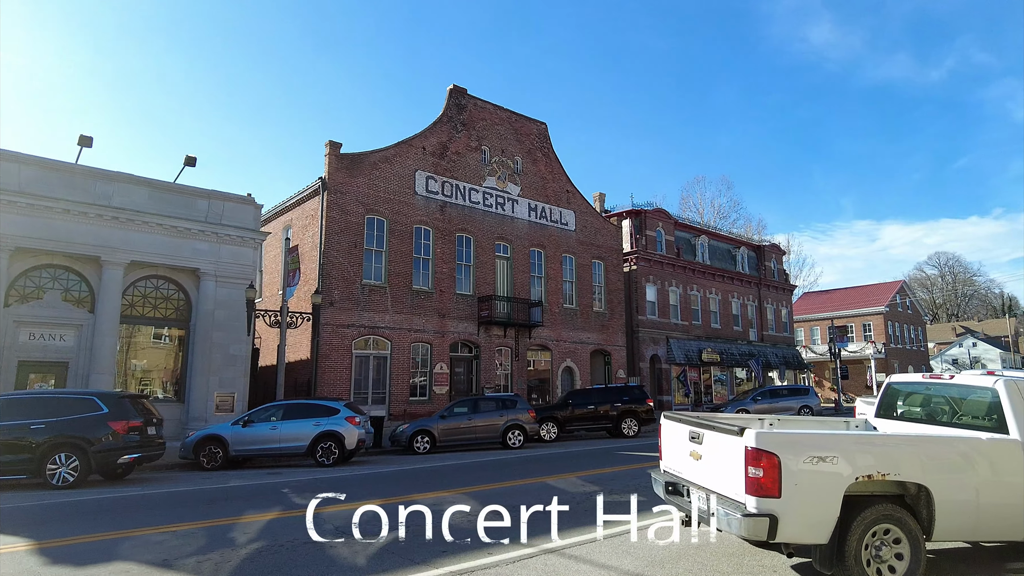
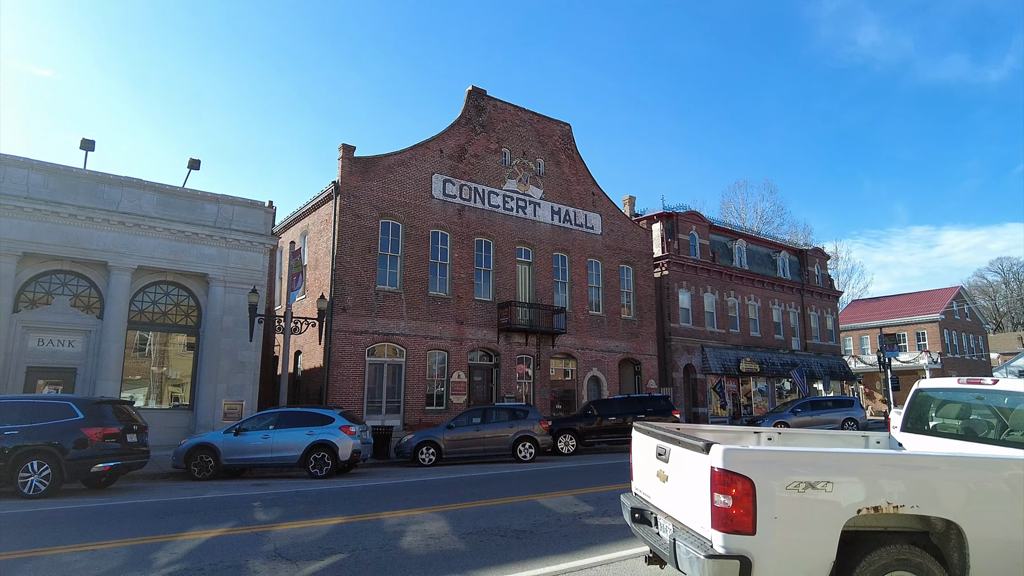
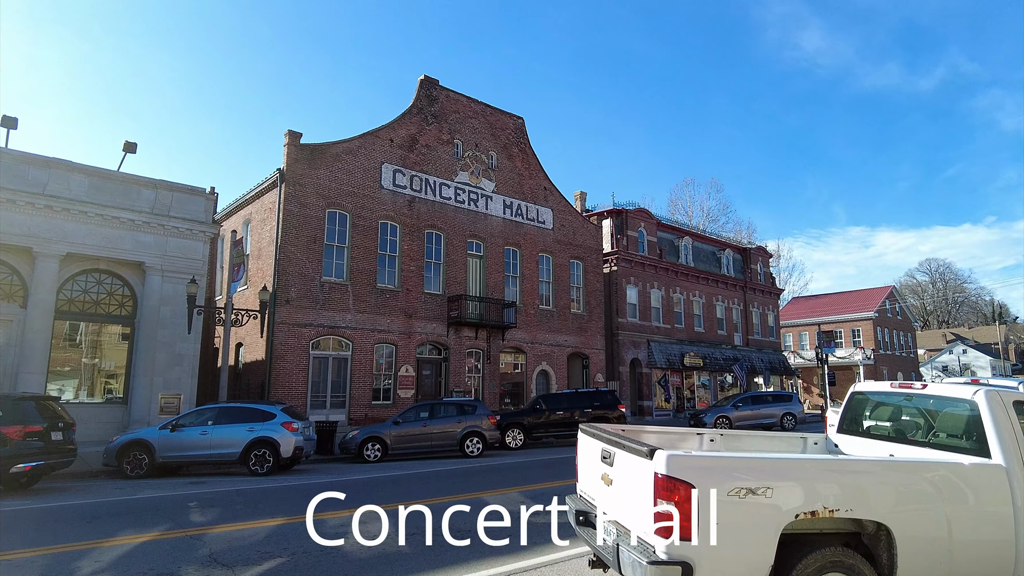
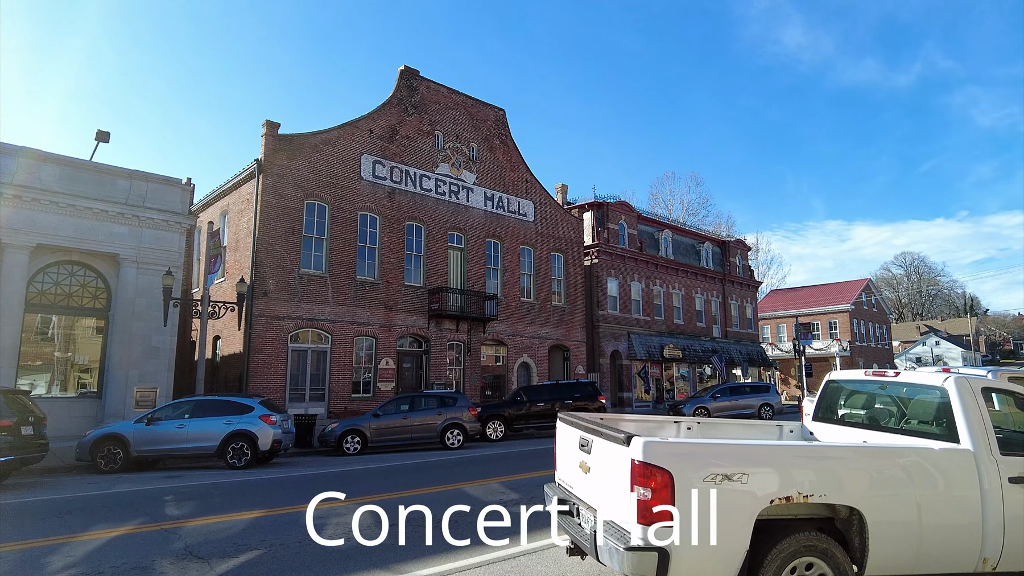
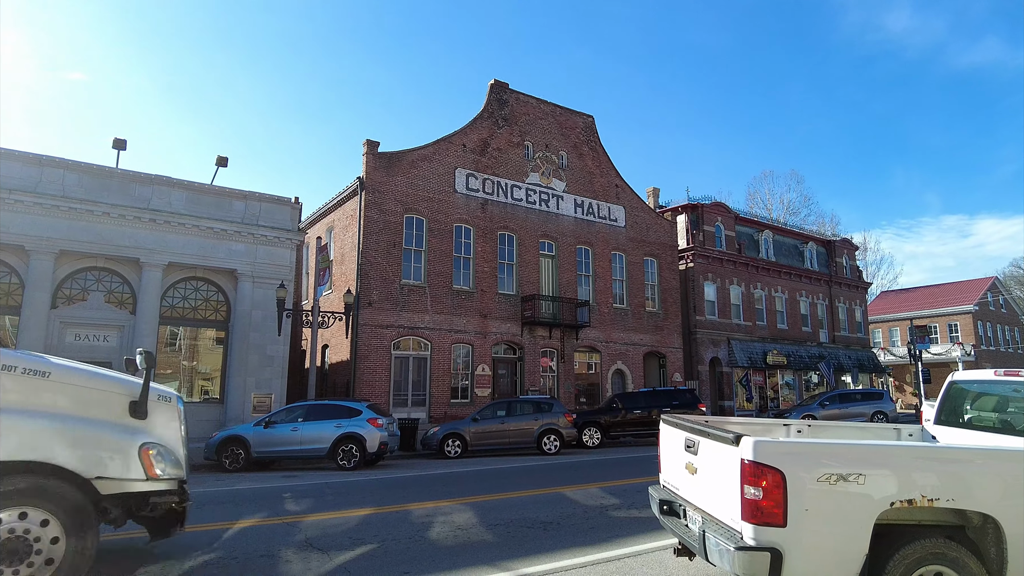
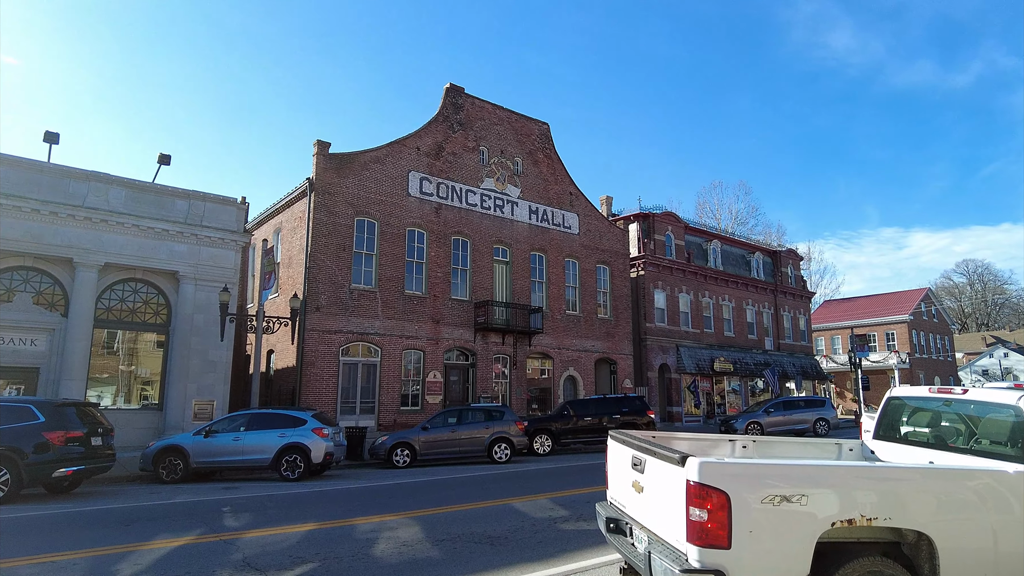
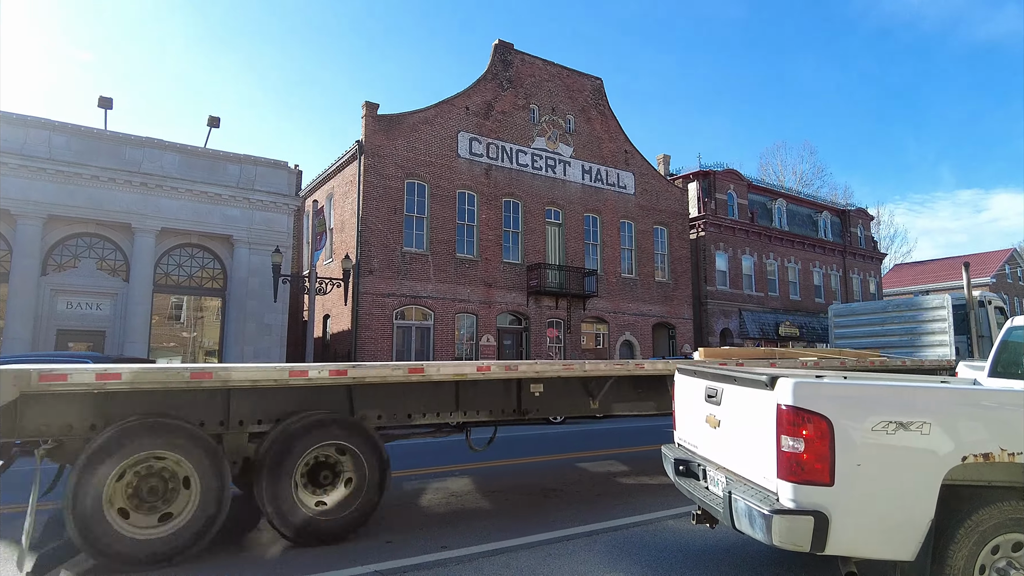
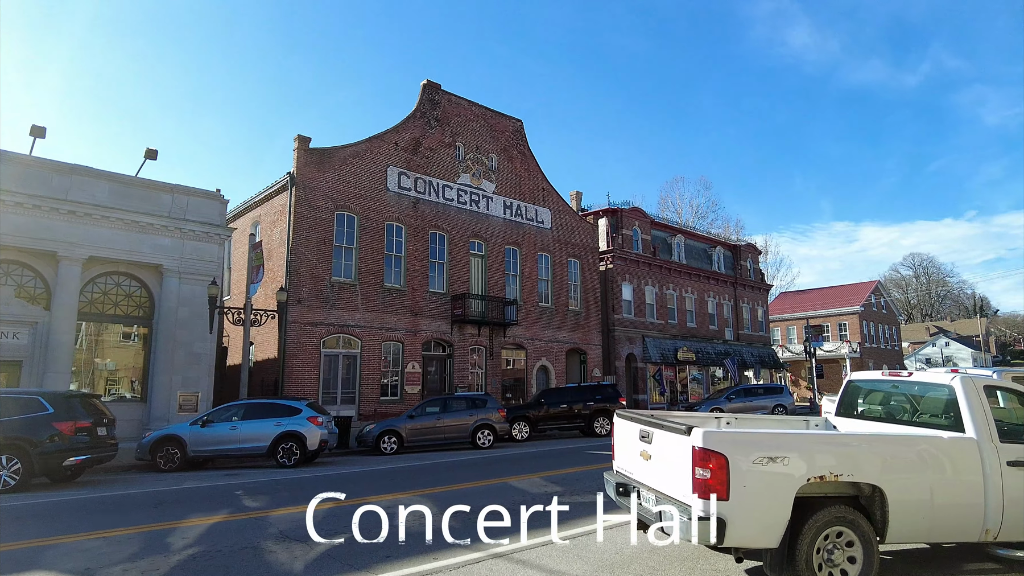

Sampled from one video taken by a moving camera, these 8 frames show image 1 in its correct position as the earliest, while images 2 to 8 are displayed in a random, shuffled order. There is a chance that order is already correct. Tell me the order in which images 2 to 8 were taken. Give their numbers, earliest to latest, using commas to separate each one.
8, 4, 3, 6, 2, 5, 7
